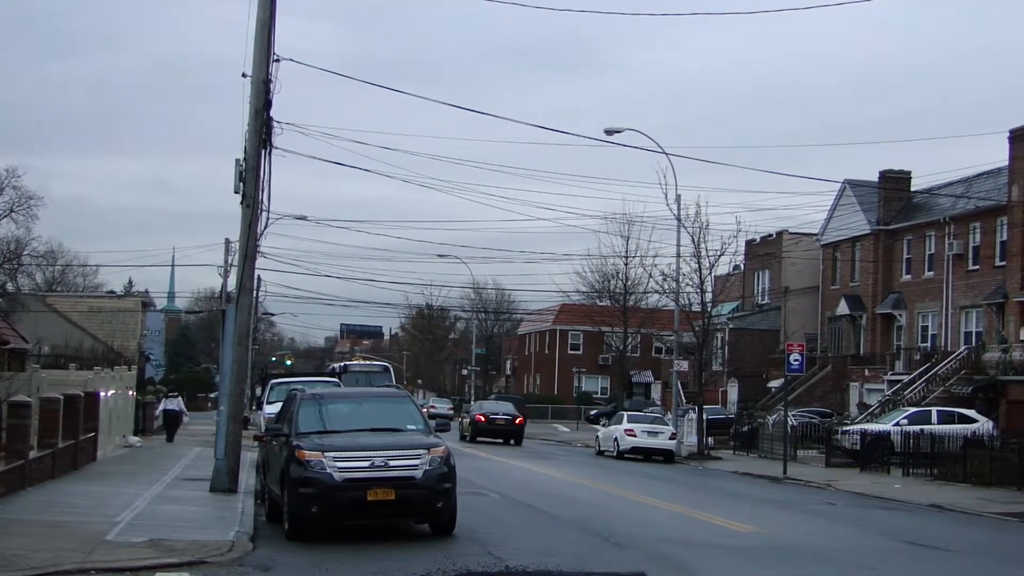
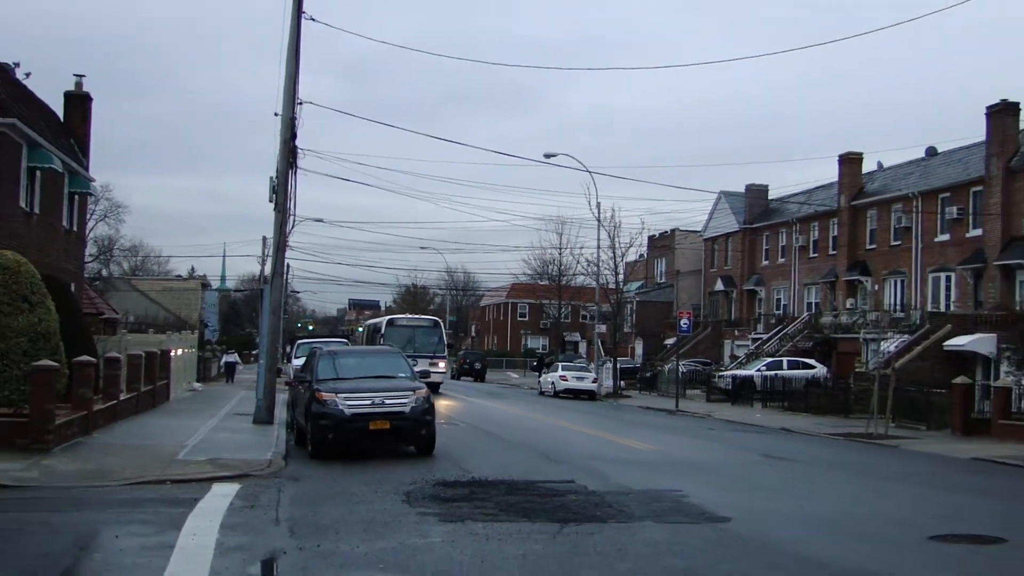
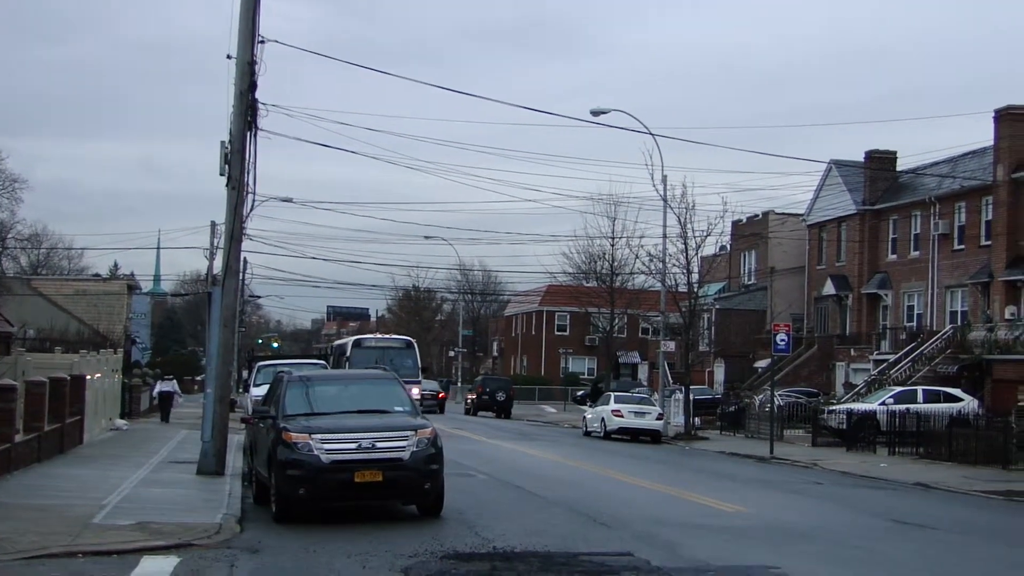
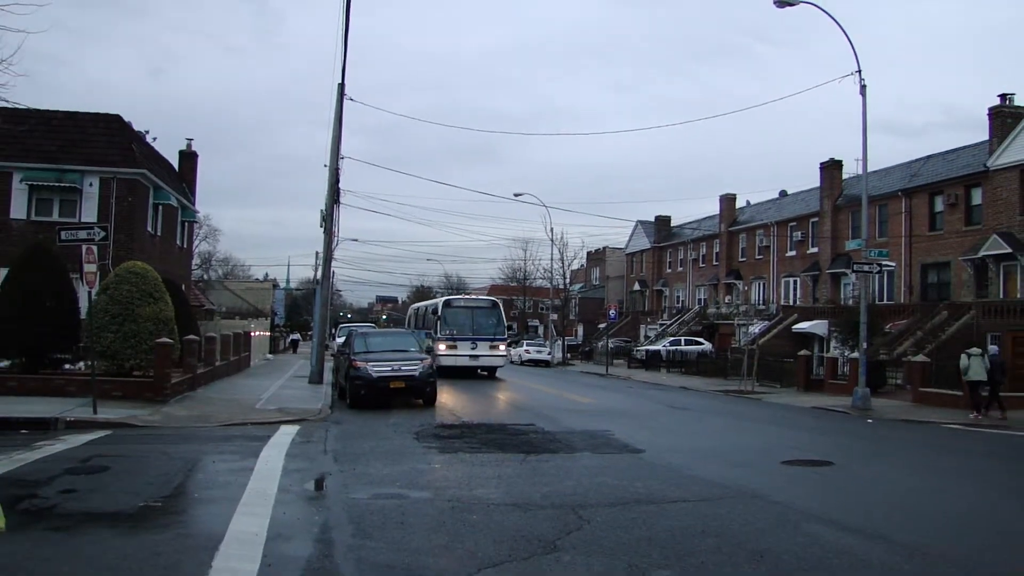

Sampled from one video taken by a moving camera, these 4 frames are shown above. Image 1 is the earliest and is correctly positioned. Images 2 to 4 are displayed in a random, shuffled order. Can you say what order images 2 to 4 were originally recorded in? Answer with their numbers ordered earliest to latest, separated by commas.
3, 2, 4
